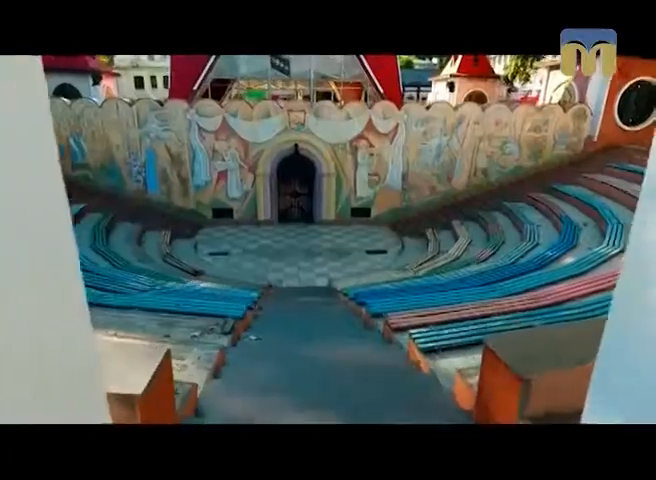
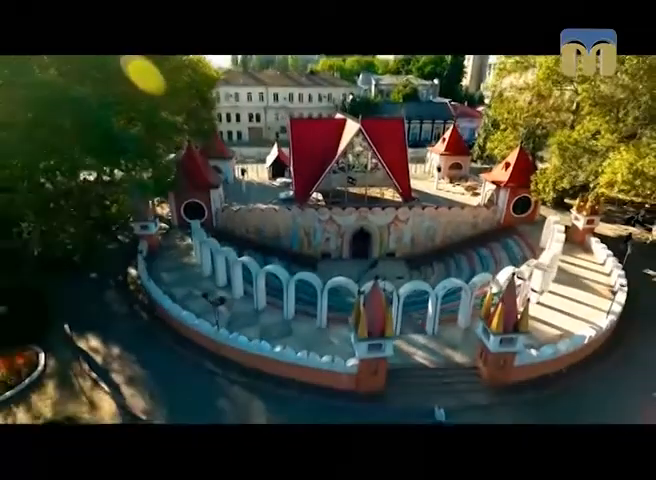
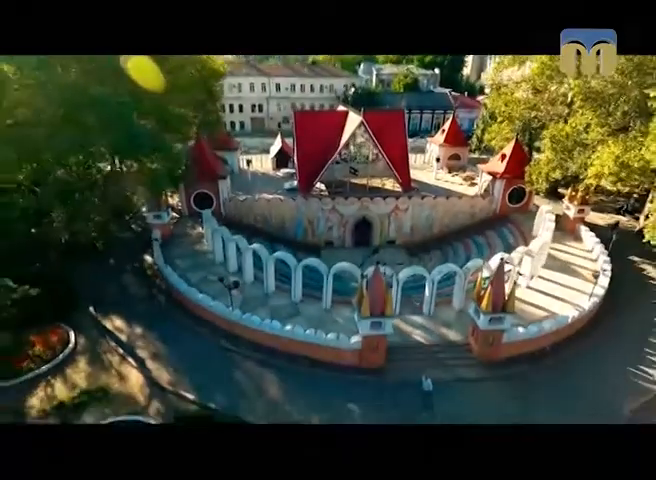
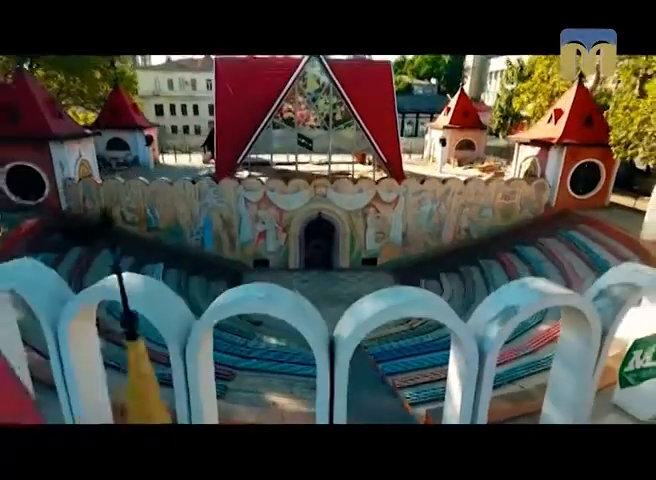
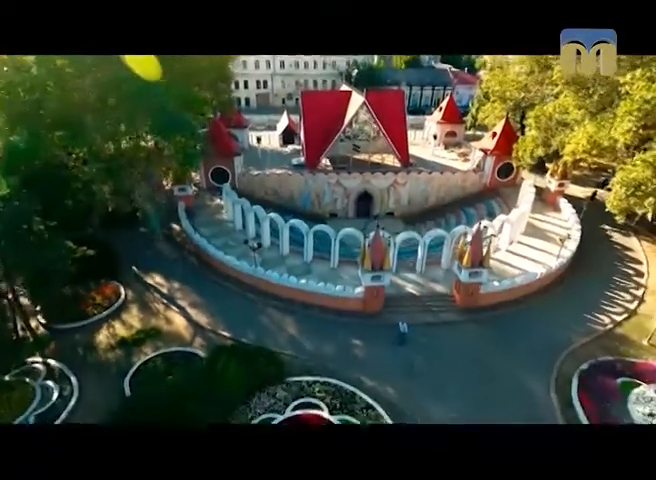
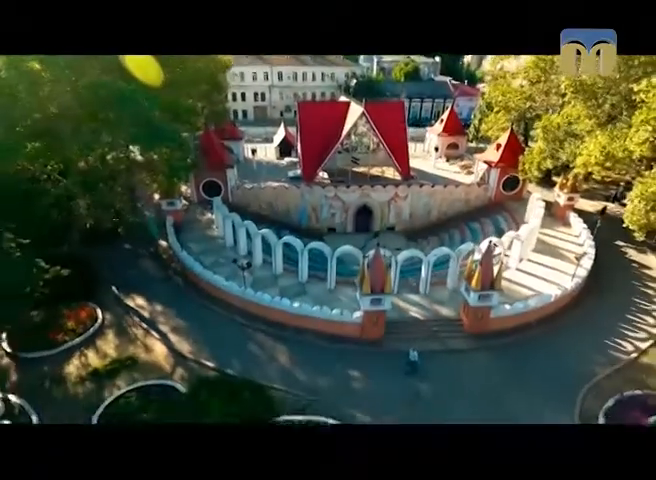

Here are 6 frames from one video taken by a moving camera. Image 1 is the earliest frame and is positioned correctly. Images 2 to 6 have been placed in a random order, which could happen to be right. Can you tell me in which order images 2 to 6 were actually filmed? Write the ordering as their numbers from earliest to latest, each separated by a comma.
4, 2, 3, 6, 5
